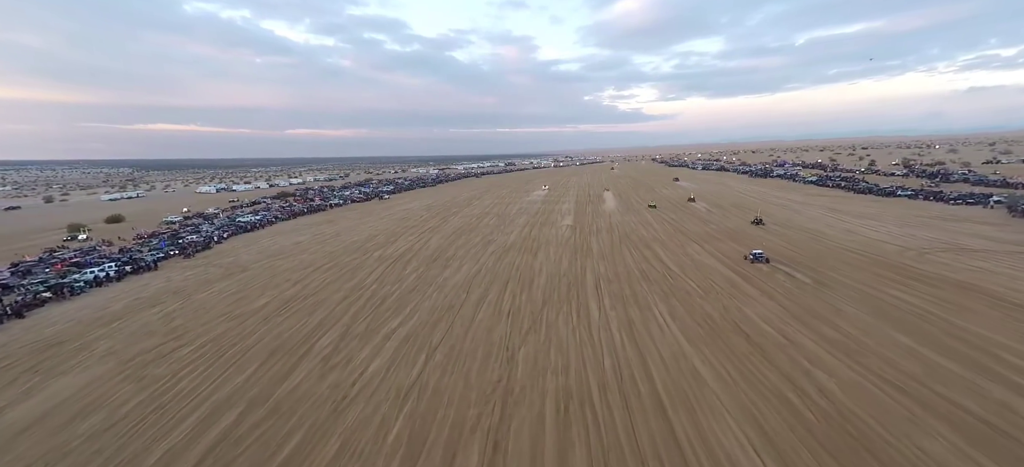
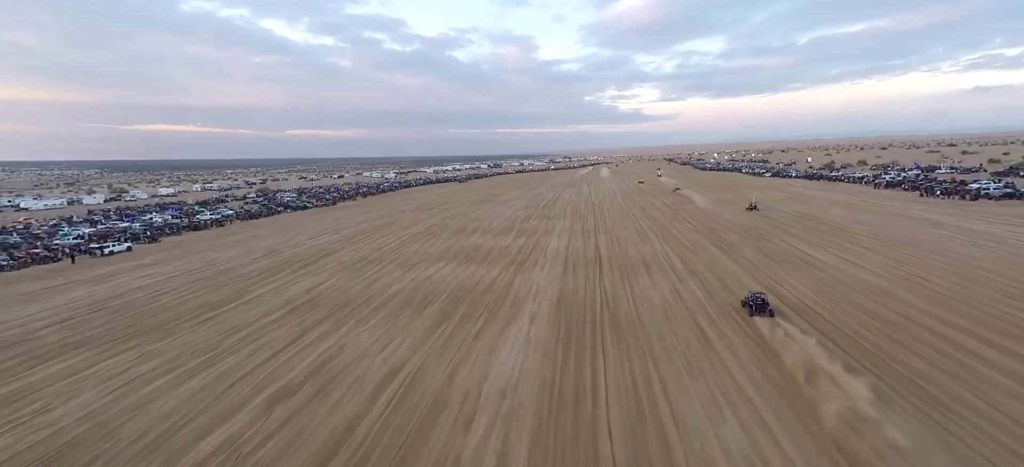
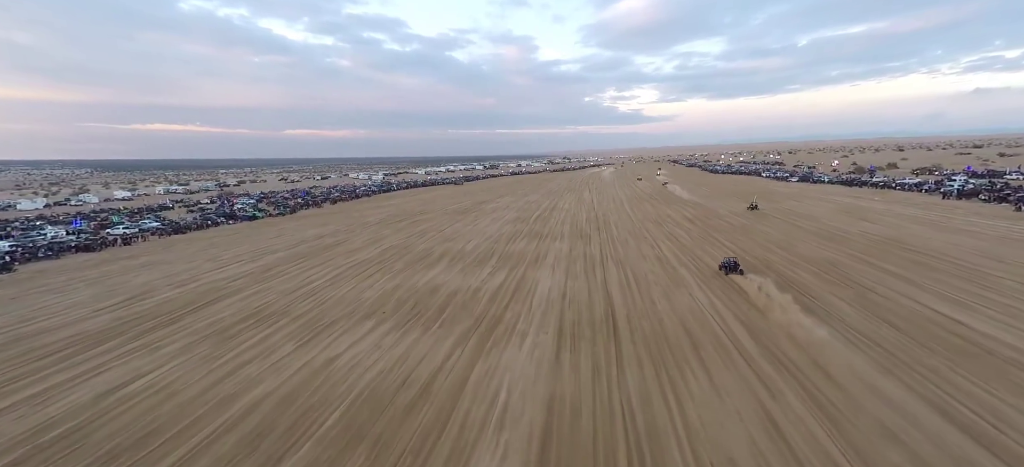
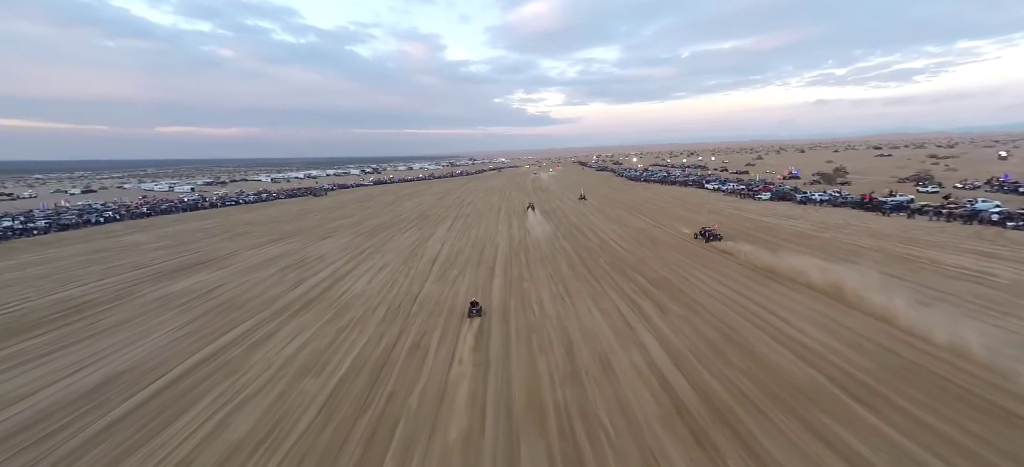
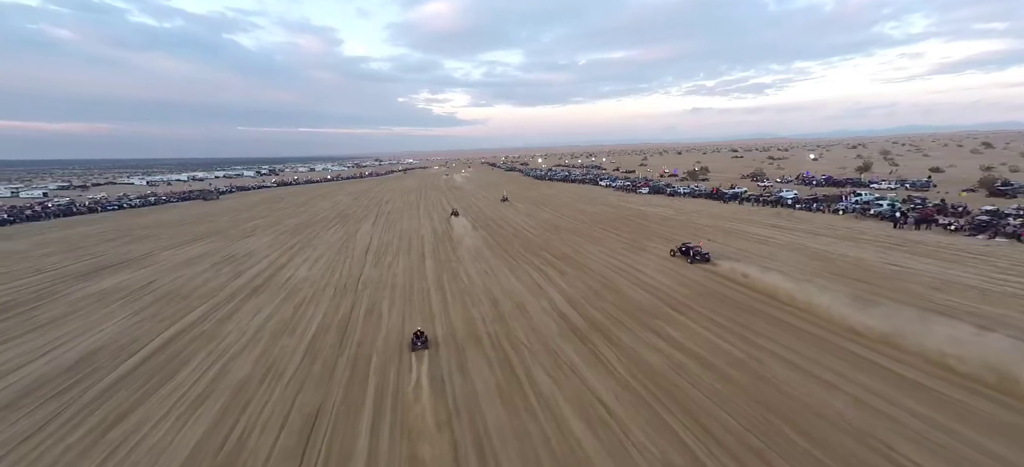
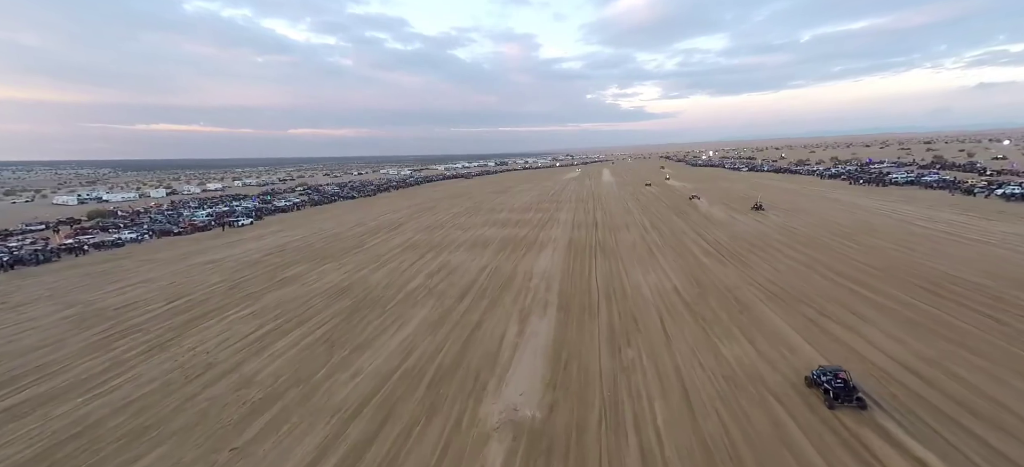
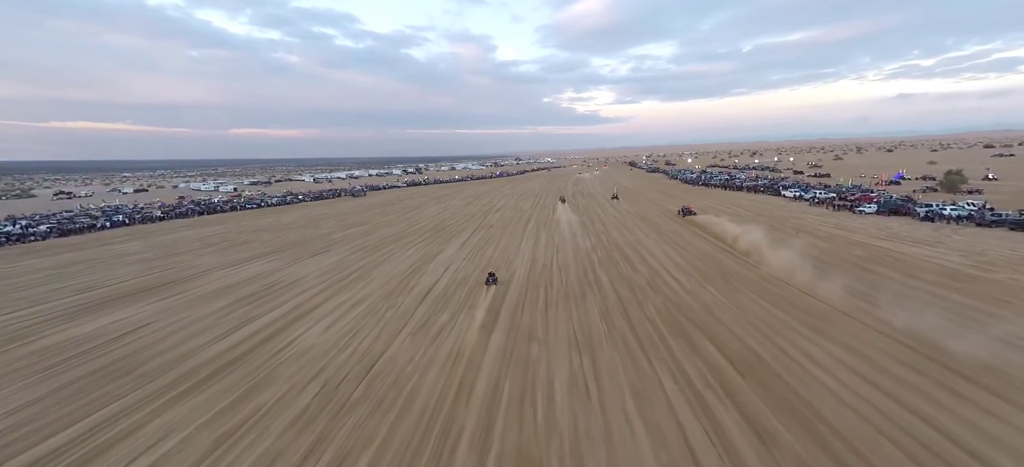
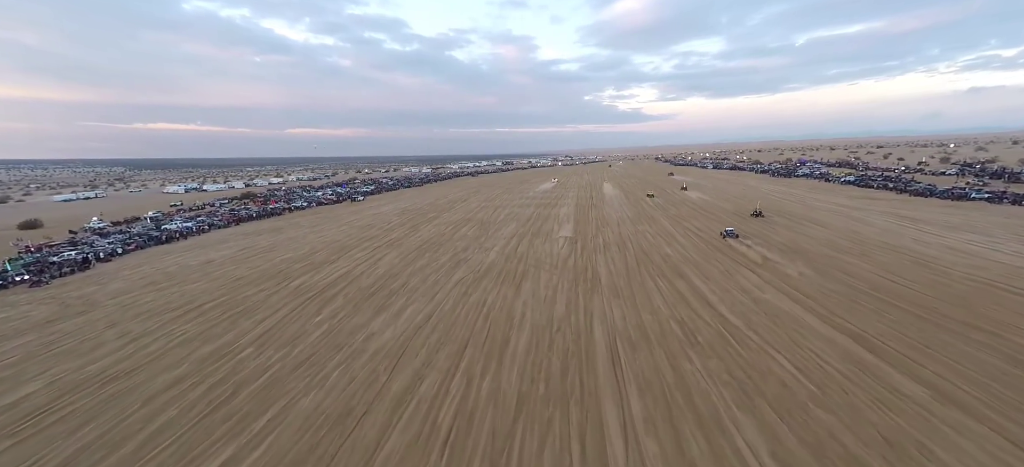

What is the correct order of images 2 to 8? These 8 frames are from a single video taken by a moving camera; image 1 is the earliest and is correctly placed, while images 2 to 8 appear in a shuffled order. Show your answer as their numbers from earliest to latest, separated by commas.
8, 6, 2, 3, 5, 4, 7
